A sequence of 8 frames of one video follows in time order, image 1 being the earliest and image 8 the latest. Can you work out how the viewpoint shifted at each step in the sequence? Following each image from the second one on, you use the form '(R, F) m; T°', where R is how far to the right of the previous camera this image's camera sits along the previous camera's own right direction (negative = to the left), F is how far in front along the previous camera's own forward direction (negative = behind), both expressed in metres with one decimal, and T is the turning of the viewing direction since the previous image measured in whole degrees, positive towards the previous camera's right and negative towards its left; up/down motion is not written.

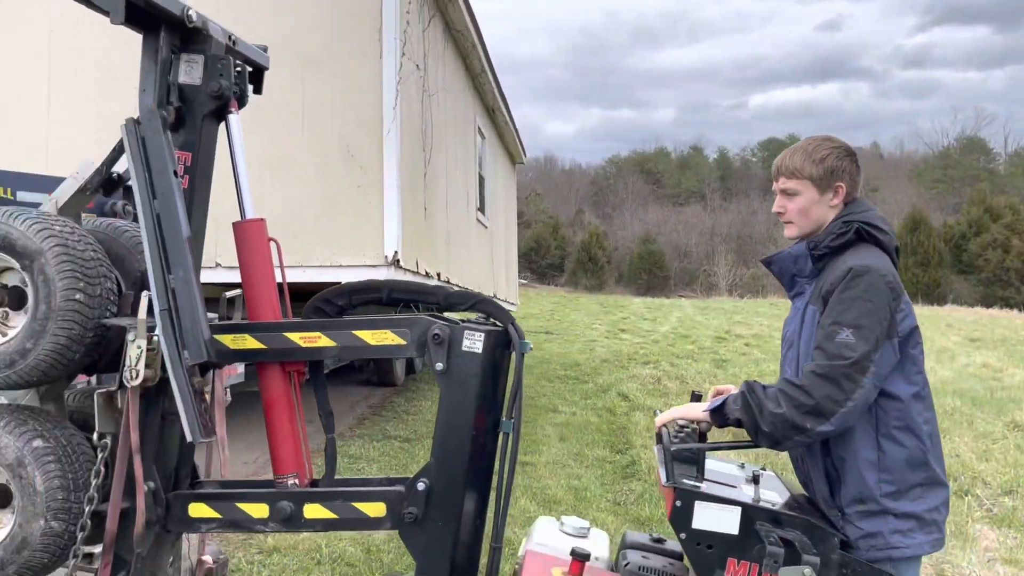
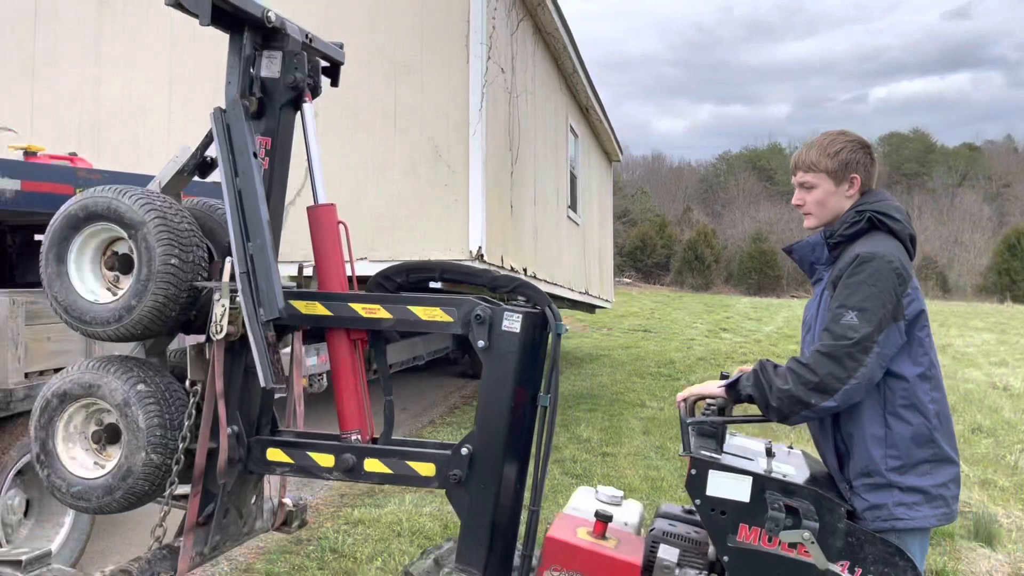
(+0.2, -0.2) m; -7°
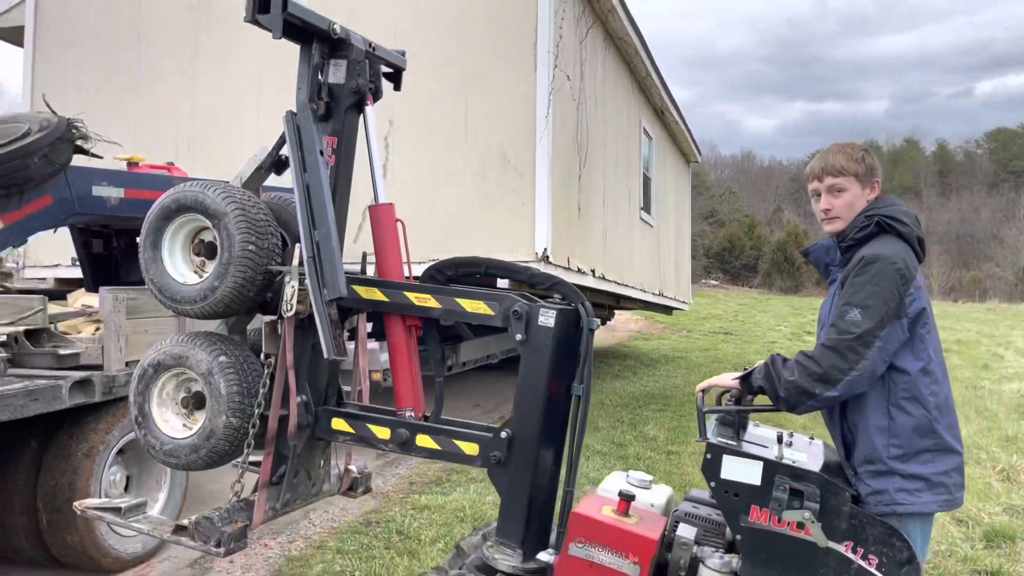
(+0.1, -0.2) m; -6°
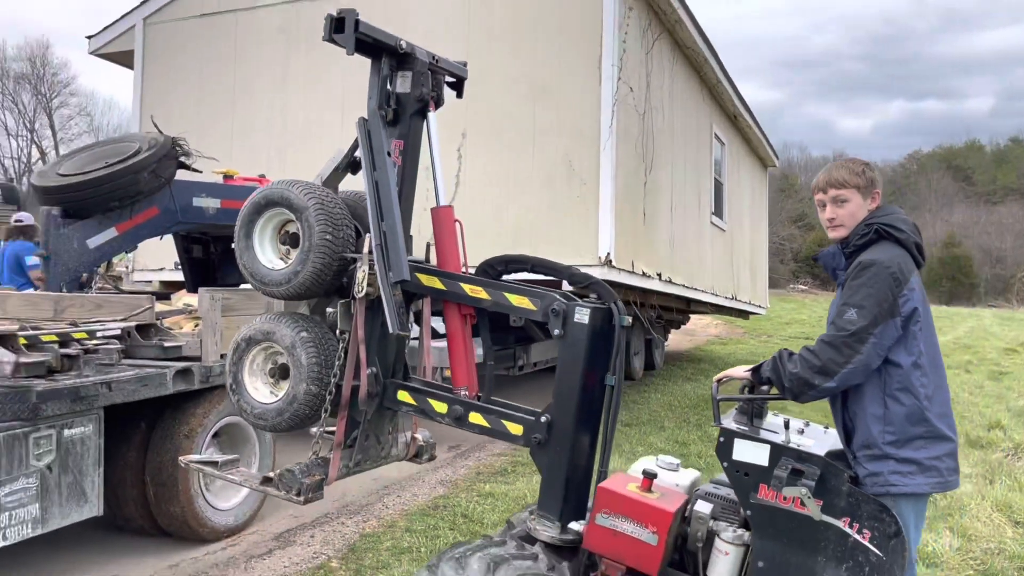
(+0.1, -0.3) m; -6°
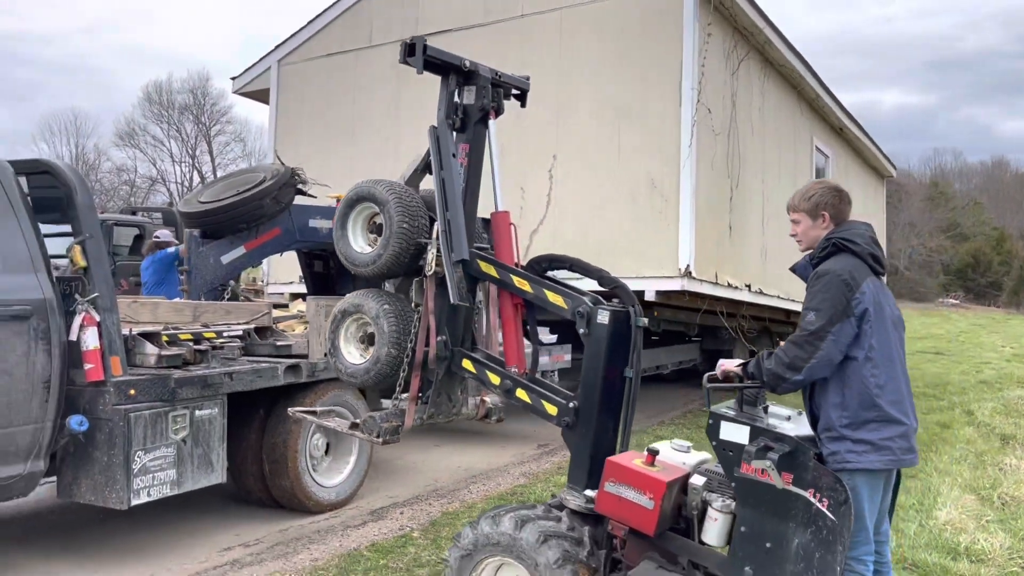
(+0.4, -0.5) m; -9°
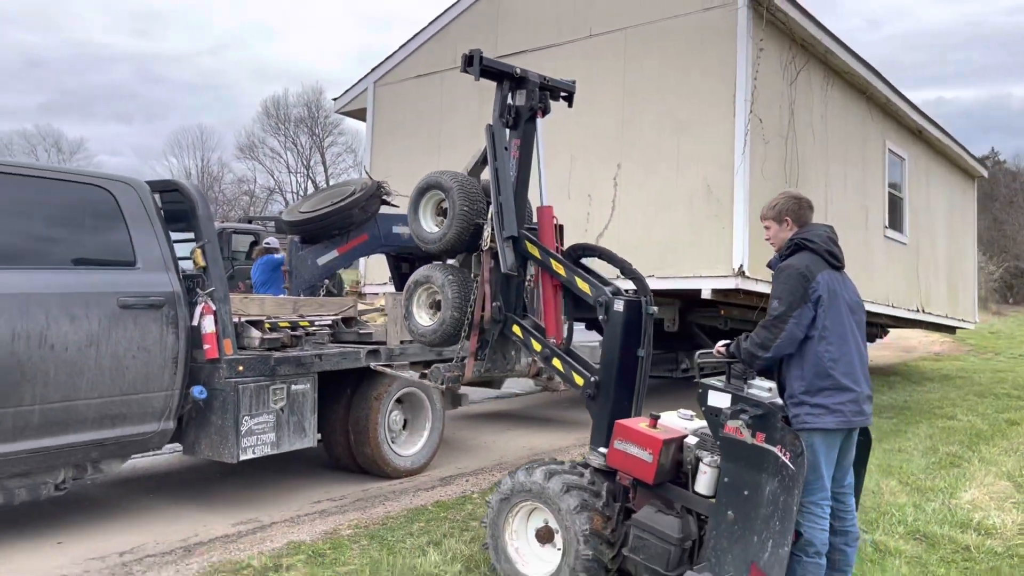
(+0.3, -0.6) m; -7°
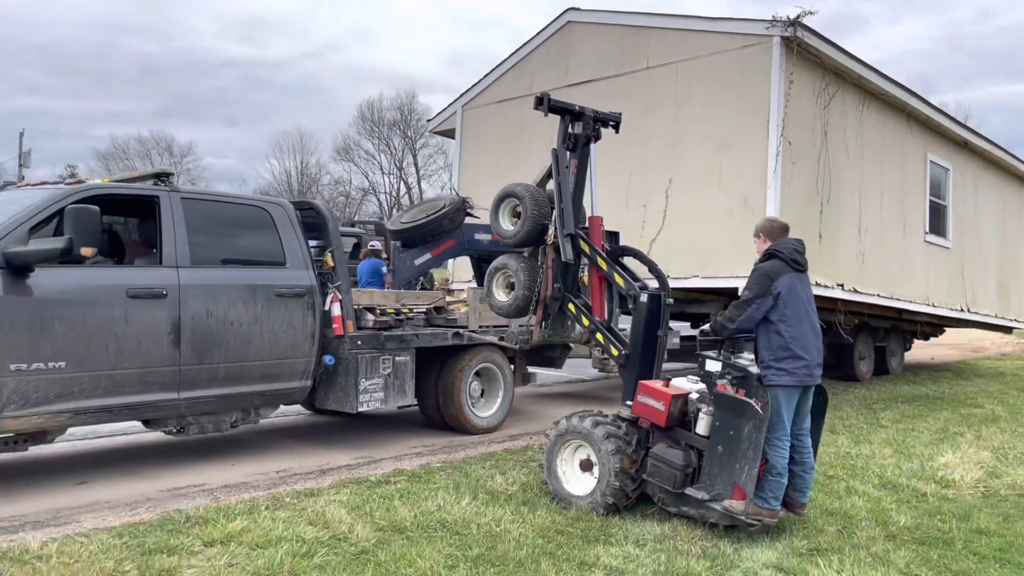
(+0.2, -1.3) m; -6°
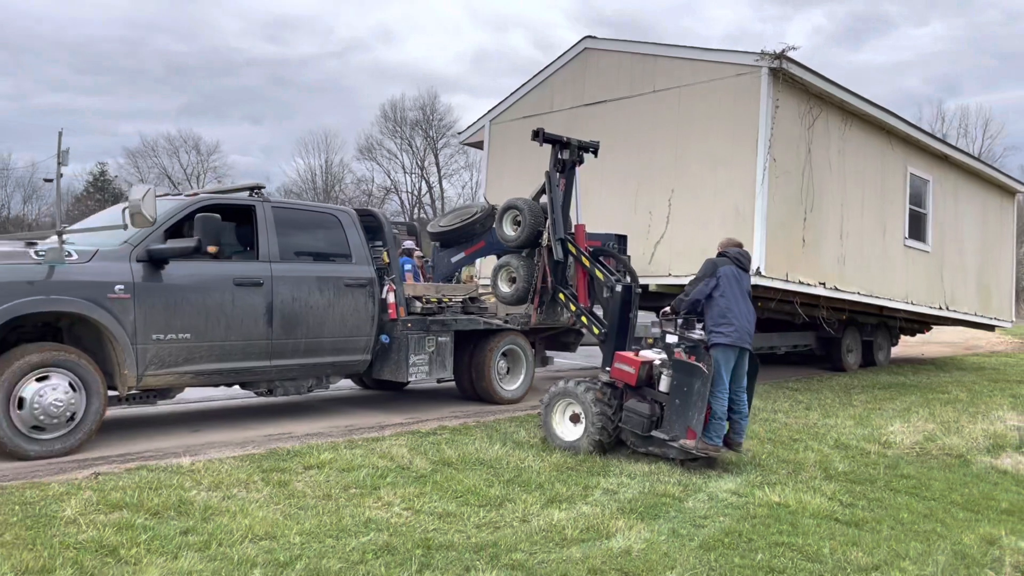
(0.0, -1.3) m; -1°
